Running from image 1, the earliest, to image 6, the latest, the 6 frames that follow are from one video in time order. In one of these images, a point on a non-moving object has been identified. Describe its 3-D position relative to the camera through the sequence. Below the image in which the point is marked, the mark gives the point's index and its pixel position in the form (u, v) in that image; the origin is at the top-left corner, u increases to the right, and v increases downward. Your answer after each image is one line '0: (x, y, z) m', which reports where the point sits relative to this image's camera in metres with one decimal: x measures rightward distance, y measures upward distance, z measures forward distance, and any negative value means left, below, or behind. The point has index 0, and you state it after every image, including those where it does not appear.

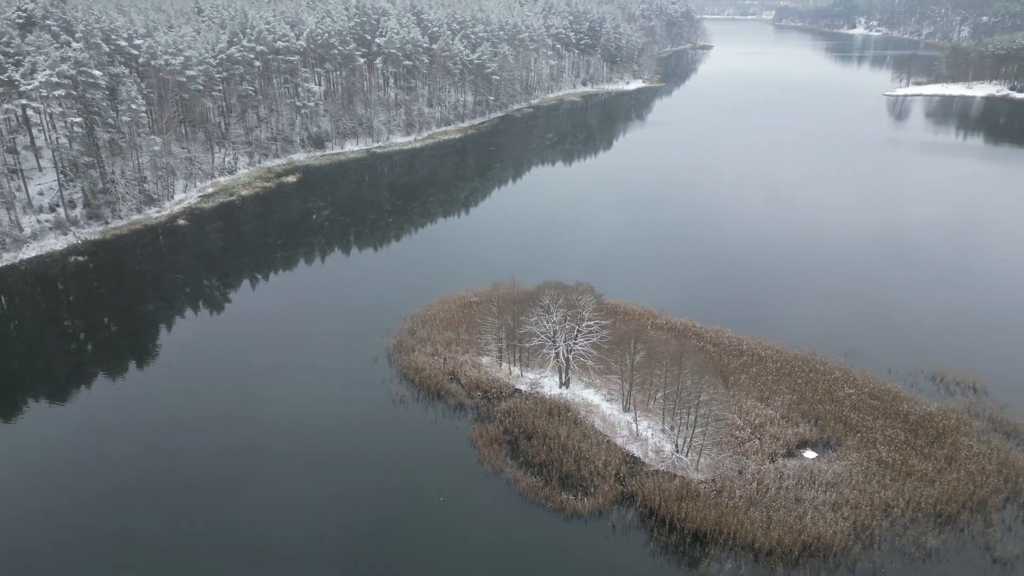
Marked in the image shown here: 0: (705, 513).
0: (+4.8, -5.5, +18.0) m
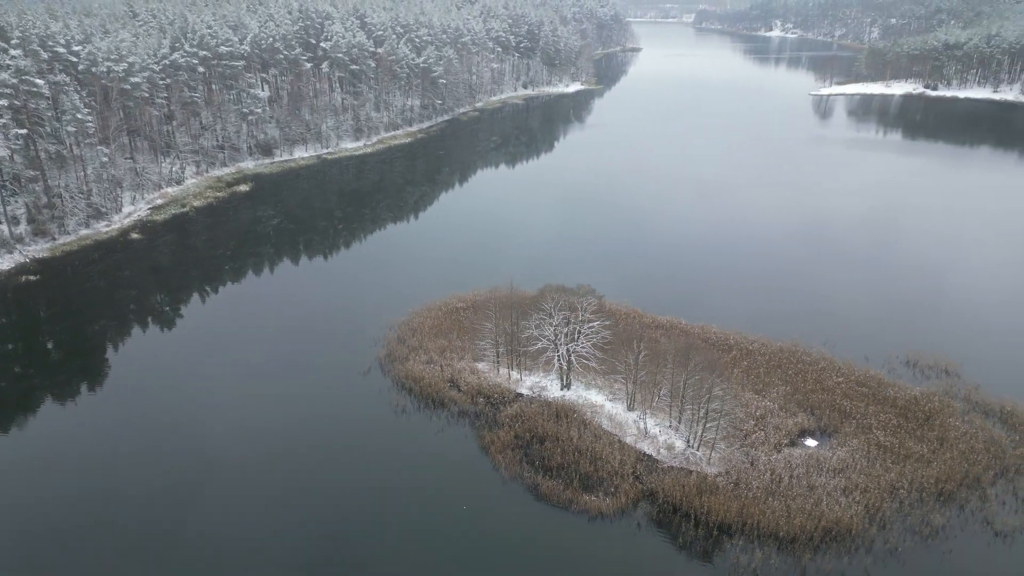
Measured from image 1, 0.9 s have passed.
0: (+5.5, -5.5, +18.4) m
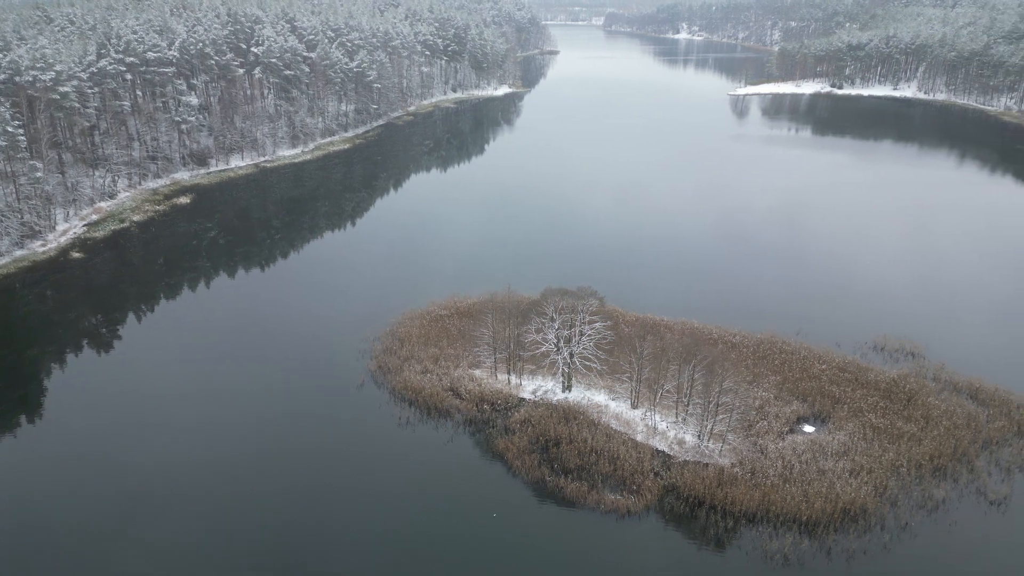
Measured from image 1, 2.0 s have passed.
0: (+6.2, -5.4, +19.0) m
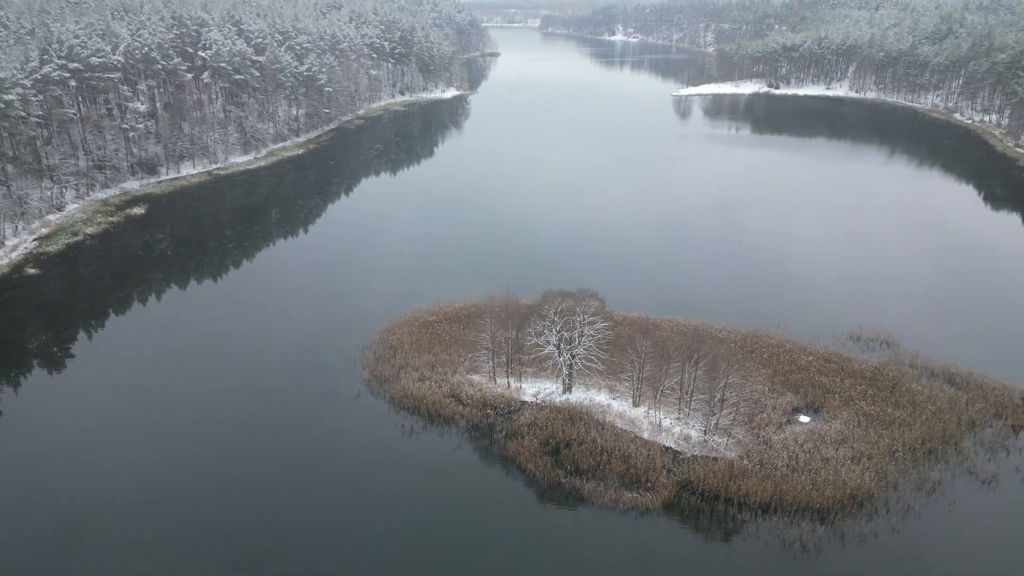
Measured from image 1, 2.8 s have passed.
0: (+6.7, -5.3, +19.5) m
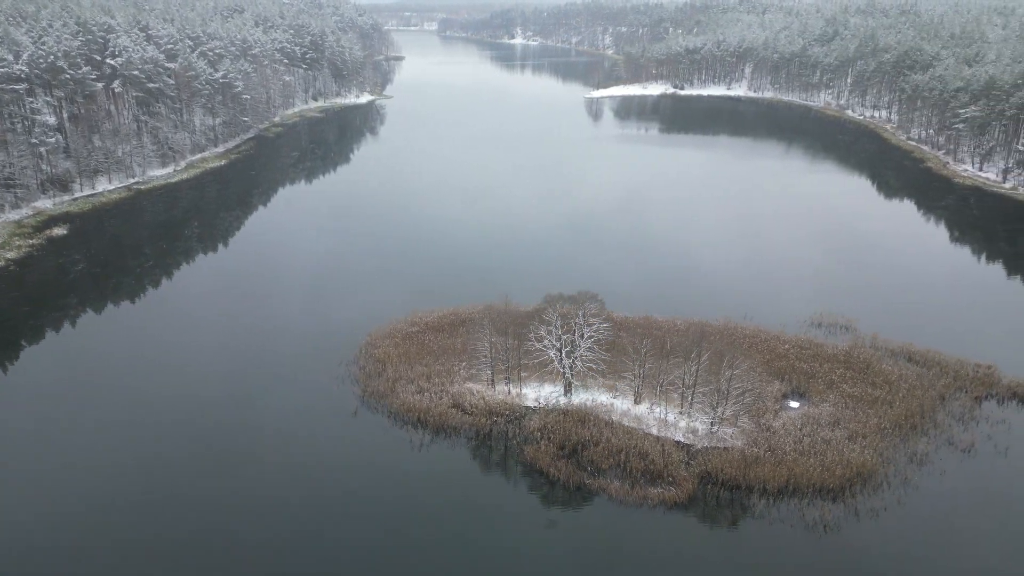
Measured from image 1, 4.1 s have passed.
0: (+7.4, -5.1, +20.4) m
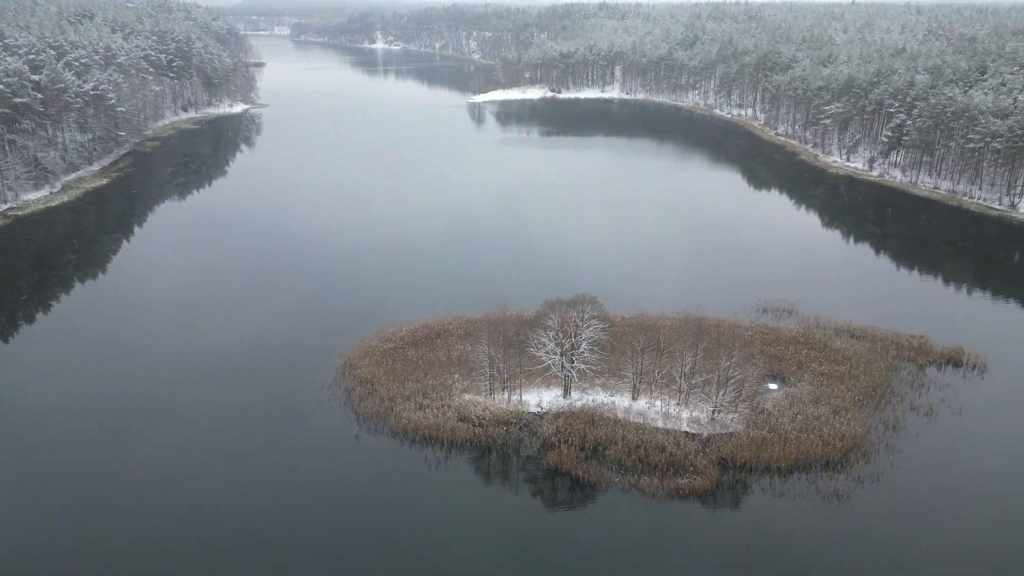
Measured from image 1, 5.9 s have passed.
0: (+8.1, -4.8, +21.8) m
